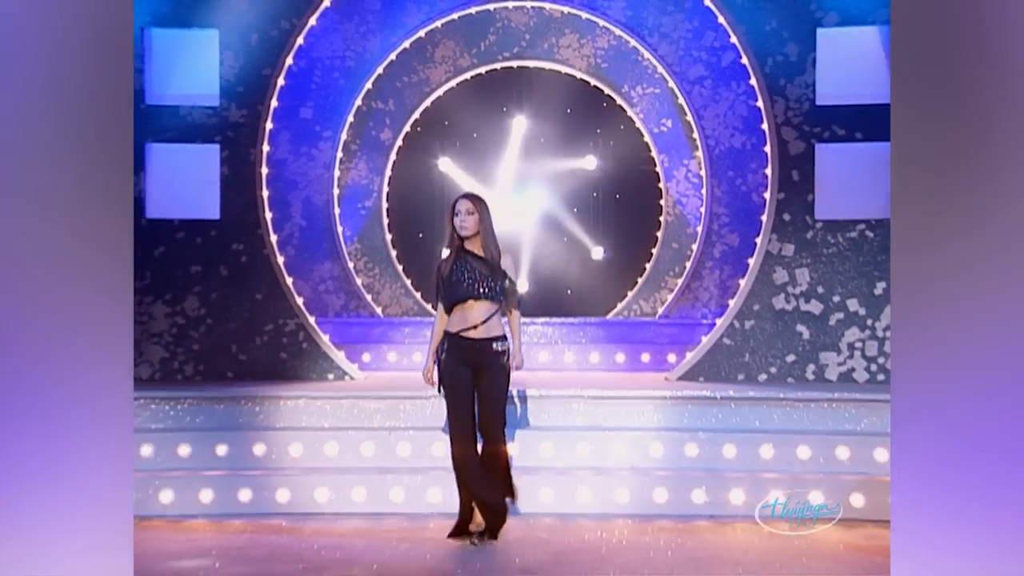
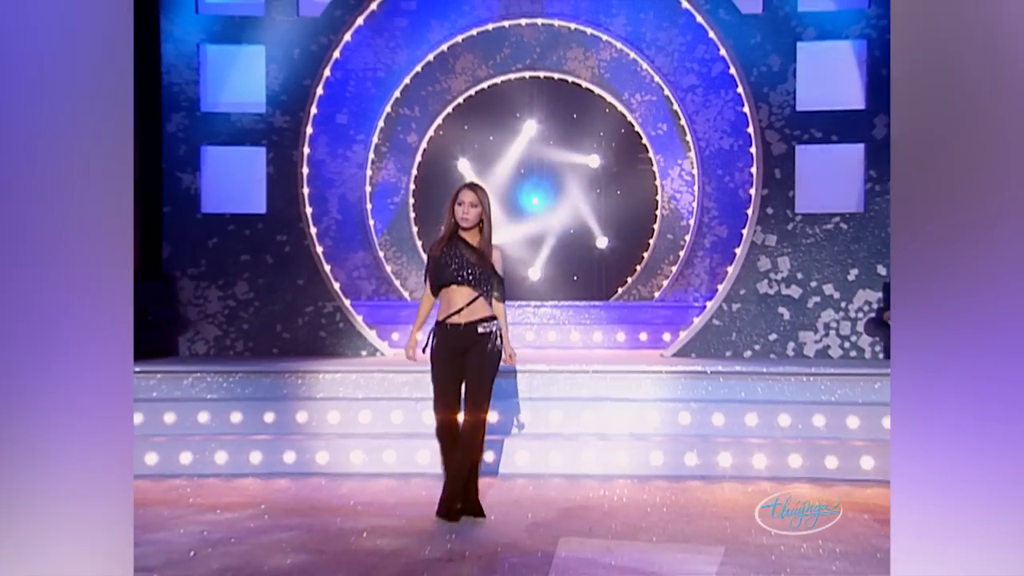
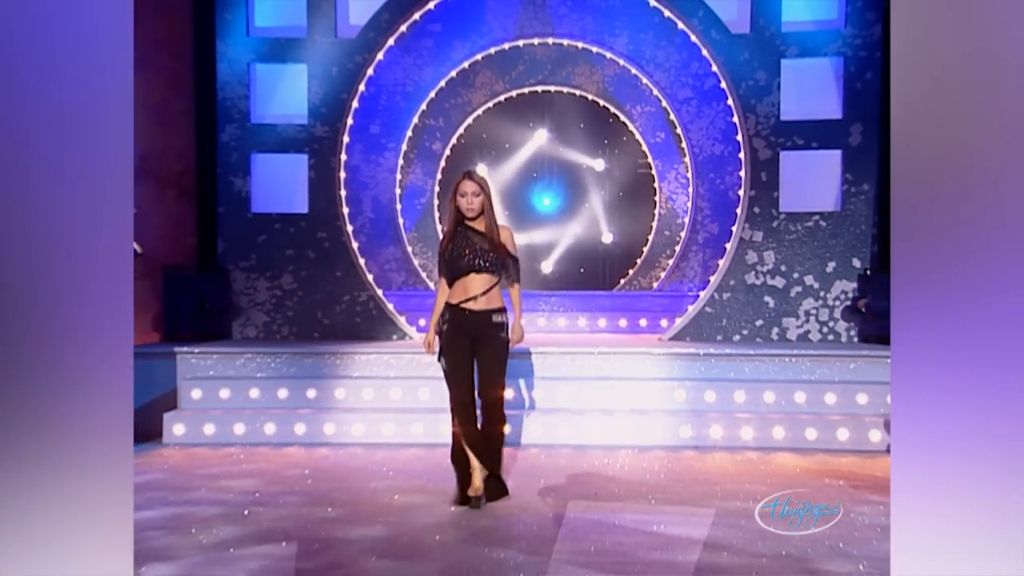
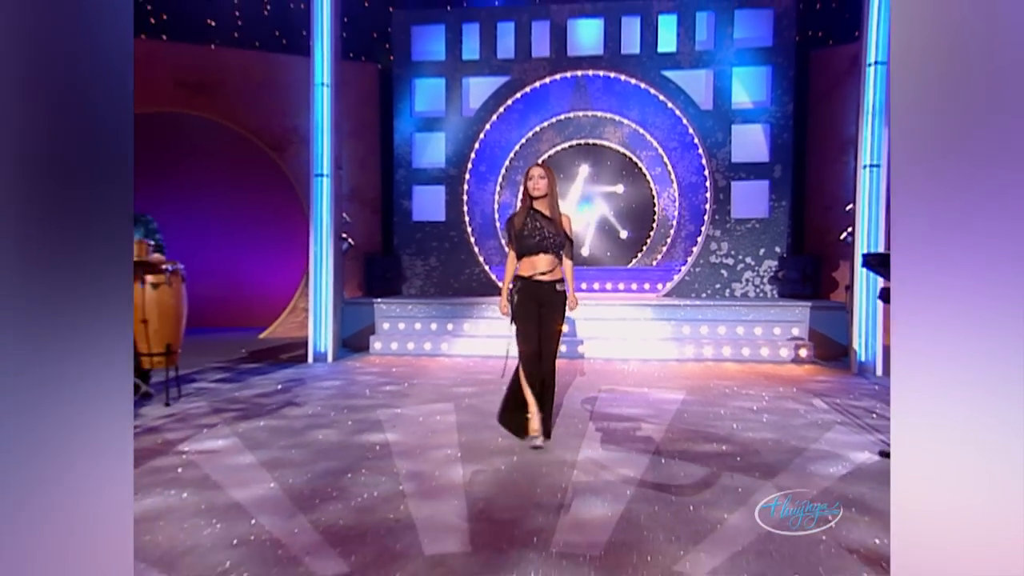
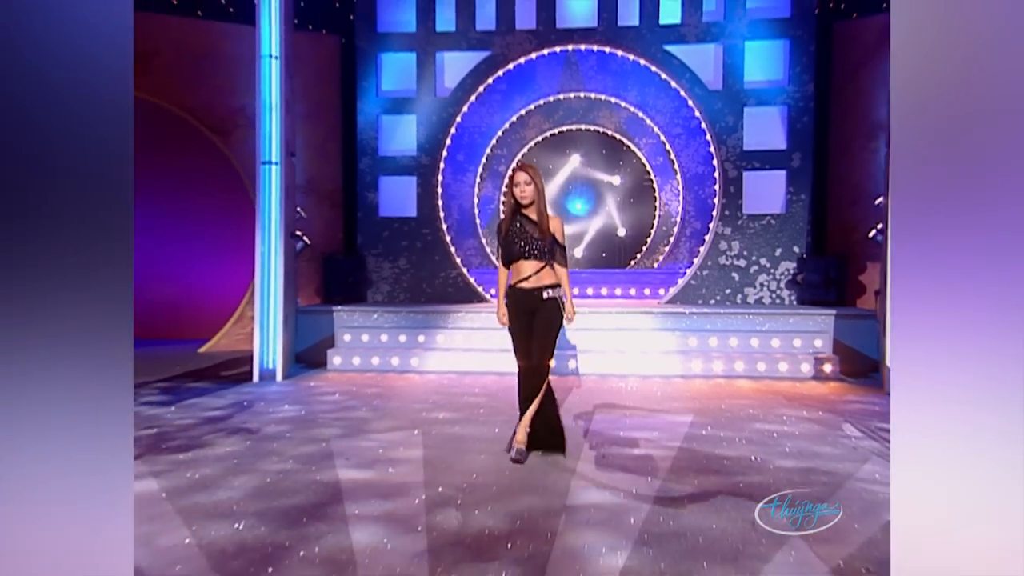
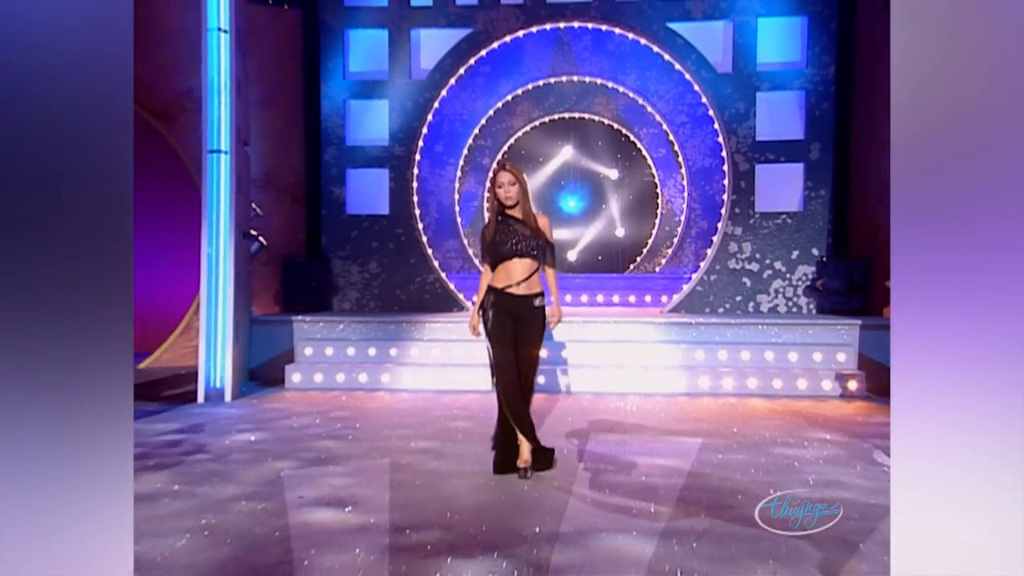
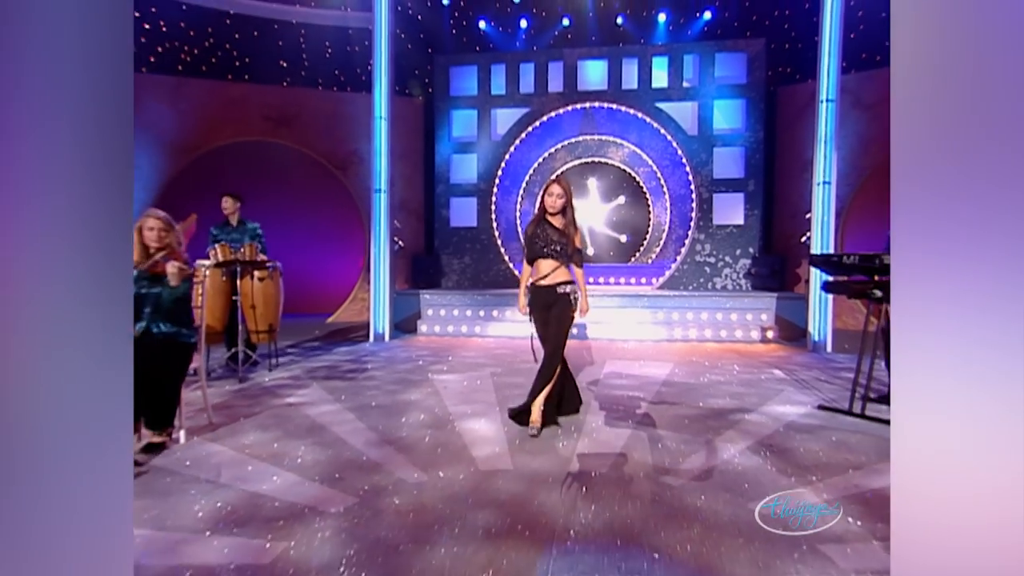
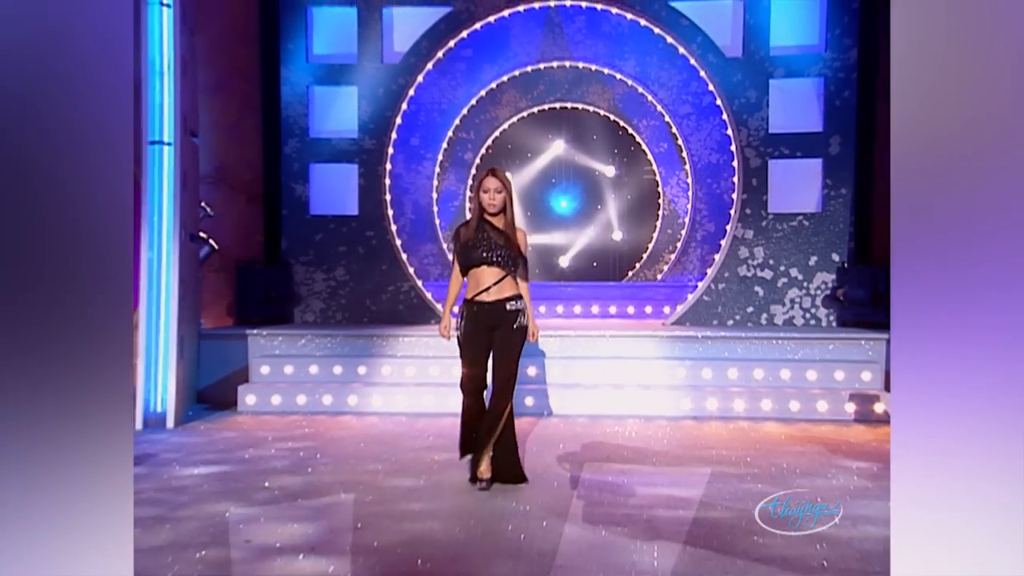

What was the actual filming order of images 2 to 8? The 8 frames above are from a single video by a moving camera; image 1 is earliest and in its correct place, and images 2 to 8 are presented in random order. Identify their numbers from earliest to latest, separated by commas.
2, 3, 8, 6, 5, 4, 7
